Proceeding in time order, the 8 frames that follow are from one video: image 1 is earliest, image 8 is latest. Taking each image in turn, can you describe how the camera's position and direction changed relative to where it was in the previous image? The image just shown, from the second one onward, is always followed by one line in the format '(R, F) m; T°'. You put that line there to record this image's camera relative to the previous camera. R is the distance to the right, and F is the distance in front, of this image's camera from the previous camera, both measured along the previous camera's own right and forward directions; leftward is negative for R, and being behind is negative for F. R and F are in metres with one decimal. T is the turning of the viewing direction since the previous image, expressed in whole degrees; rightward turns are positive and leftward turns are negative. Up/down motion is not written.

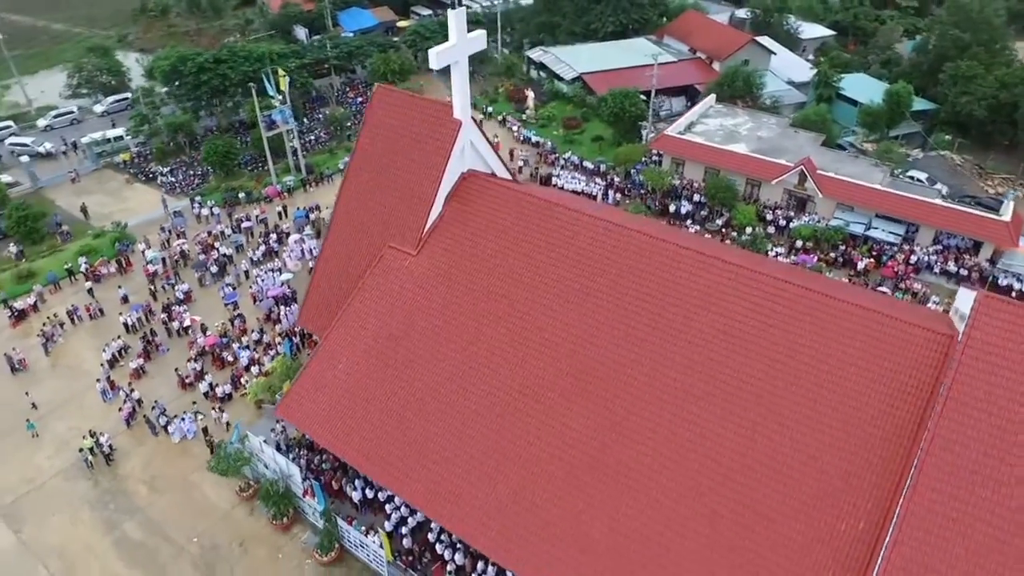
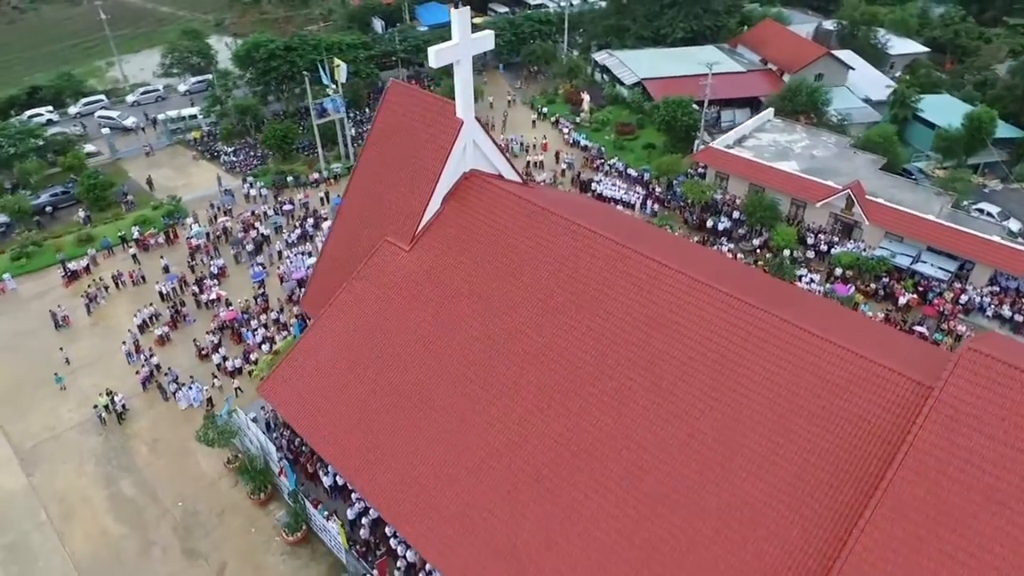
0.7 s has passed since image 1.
(+2.5, +0.3) m; -7°
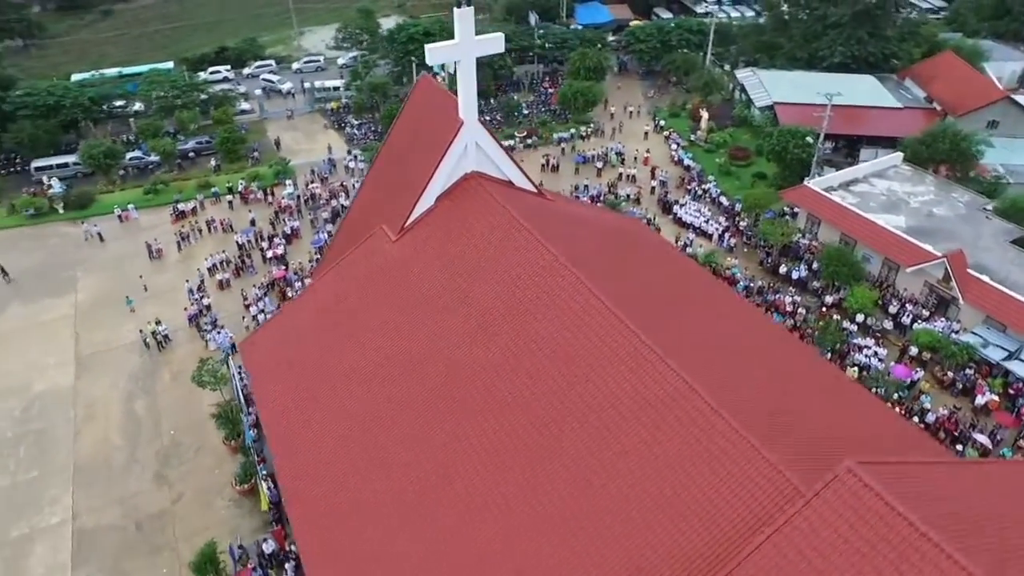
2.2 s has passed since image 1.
(+5.2, +1.2) m; -14°
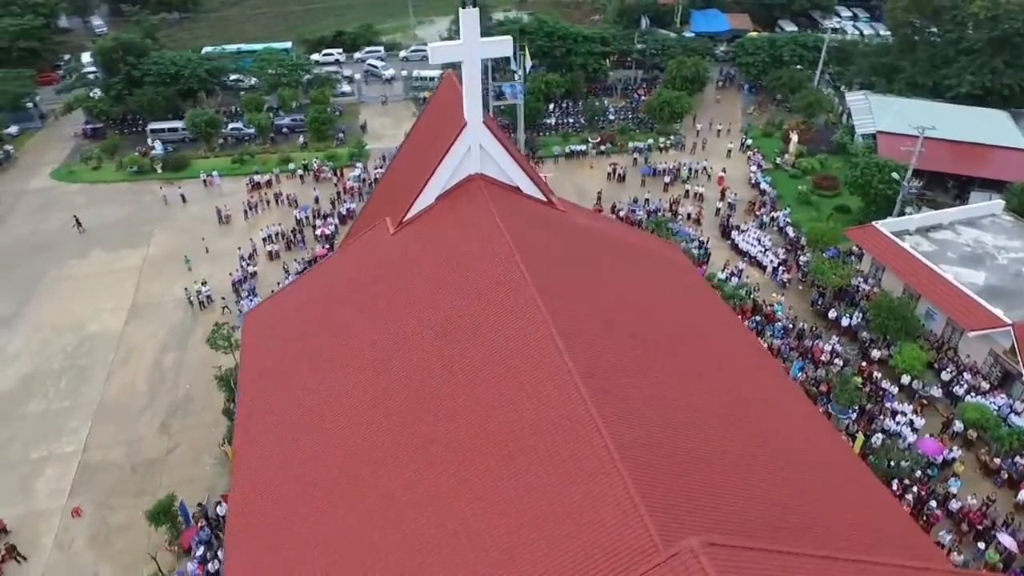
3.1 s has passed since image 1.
(+3.6, +0.7) m; -10°
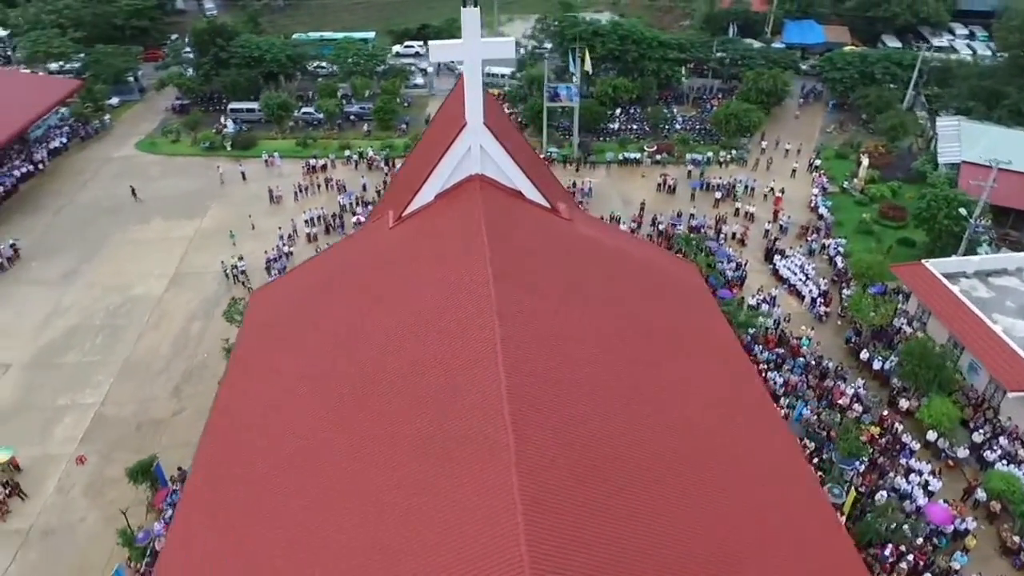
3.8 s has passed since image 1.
(+2.8, +0.5) m; -8°
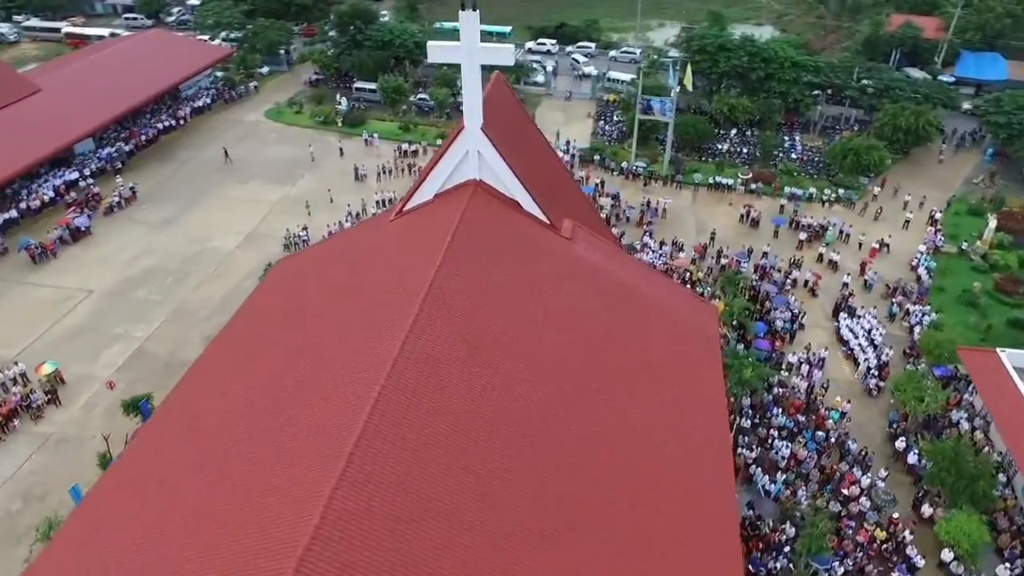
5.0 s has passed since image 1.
(+4.6, +1.0) m; -13°
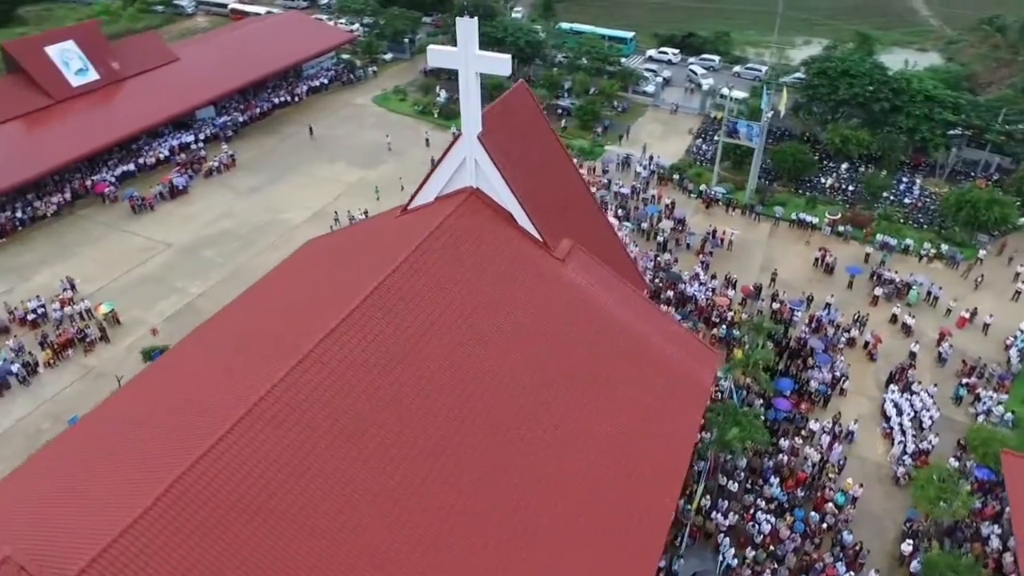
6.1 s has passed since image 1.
(+4.1, +0.9) m; -11°
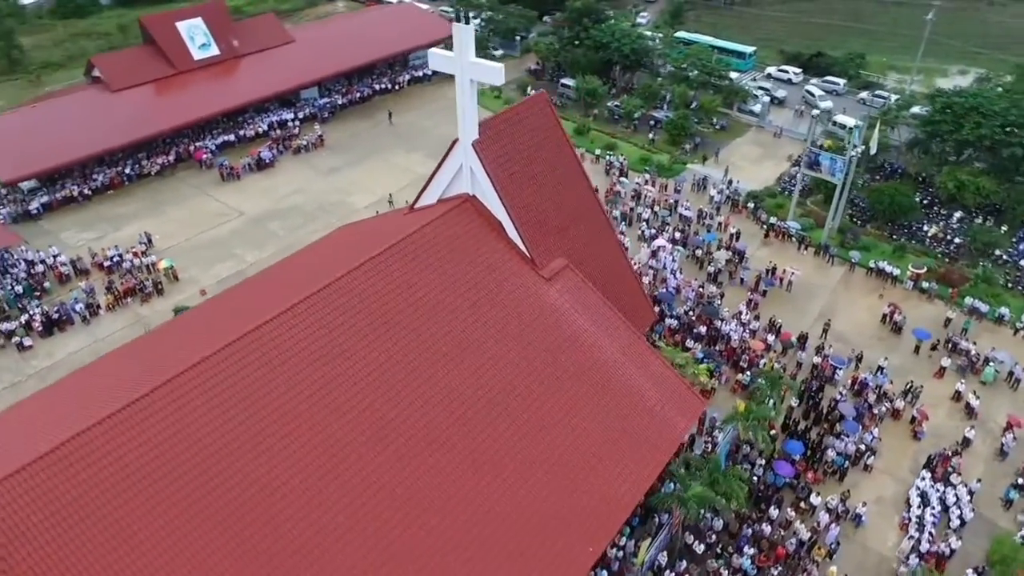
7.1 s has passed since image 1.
(+3.8, +0.8) m; -11°
